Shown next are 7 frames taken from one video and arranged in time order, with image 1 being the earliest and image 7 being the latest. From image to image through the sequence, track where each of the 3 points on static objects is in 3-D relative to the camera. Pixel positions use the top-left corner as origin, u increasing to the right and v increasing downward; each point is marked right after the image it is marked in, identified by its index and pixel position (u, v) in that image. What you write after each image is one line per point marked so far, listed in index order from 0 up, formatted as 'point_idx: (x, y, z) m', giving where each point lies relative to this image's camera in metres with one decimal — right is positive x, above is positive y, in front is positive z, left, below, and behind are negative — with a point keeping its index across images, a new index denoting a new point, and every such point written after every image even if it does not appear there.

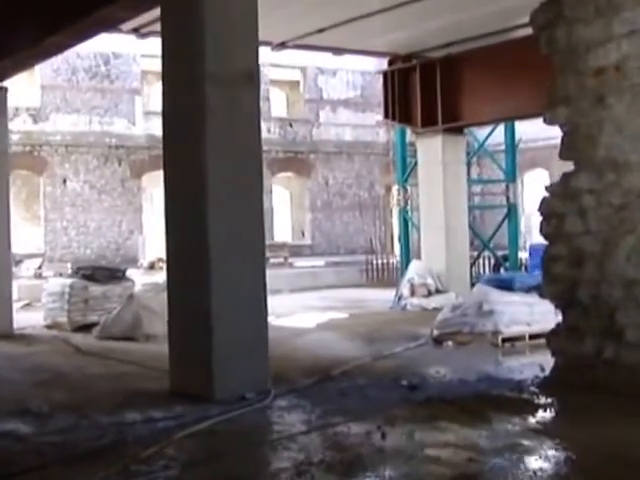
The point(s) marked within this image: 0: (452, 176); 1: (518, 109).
0: (+1.4, +0.7, +13.1) m
1: (+2.0, +1.2, +11.7) m
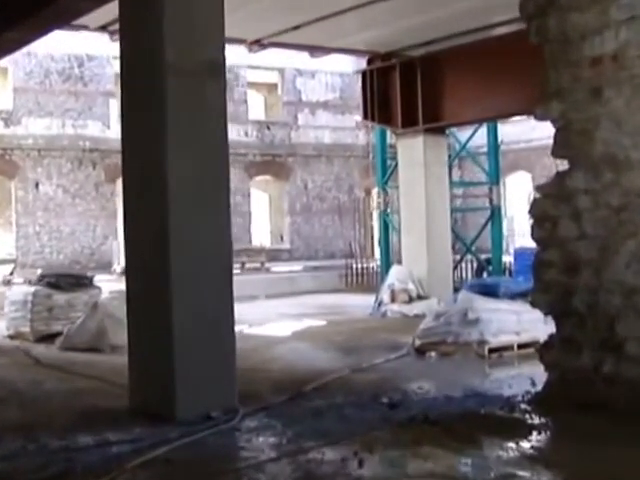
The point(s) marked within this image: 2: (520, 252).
0: (+1.2, +0.7, +12.7) m
1: (+1.7, +1.2, +11.2) m
2: (+2.5, -0.1, +15.1) m
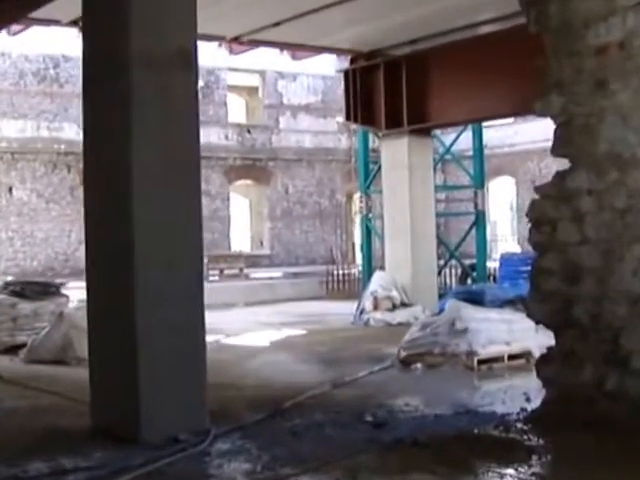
0: (+1.0, +0.6, +12.2) m
1: (+1.6, +1.2, +10.8) m
2: (+2.3, -0.2, +14.6) m
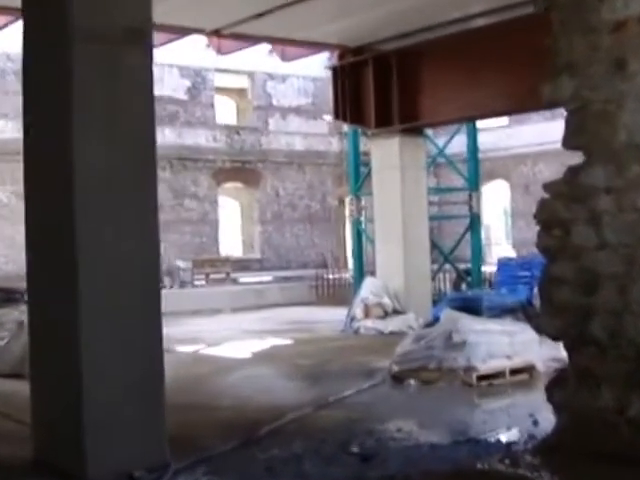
0: (+0.9, +0.6, +11.5) m
1: (+1.4, +1.1, +10.1) m
2: (+2.1, -0.3, +14.0) m
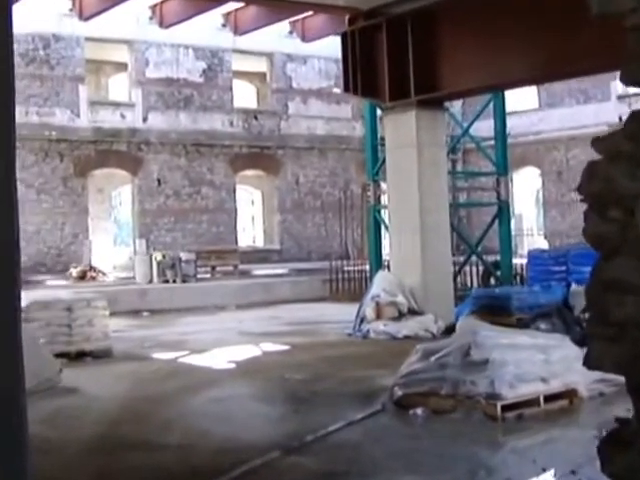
0: (+0.9, +0.6, +9.9) m
1: (+1.4, +1.2, +8.5) m
2: (+2.2, -0.2, +12.3) m
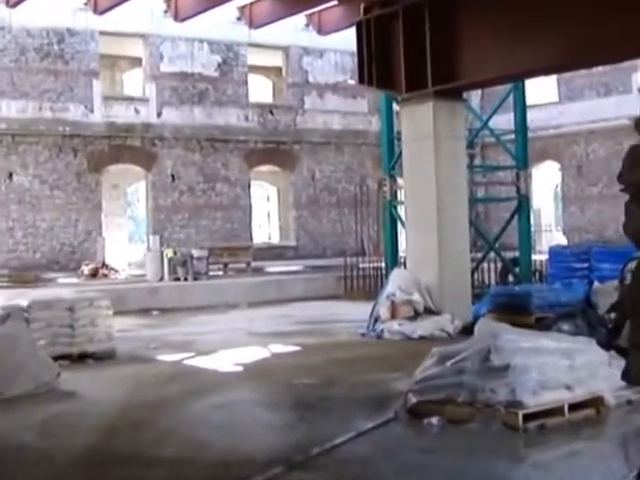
0: (+1.0, +0.7, +9.5) m
1: (+1.5, +1.2, +8.1) m
2: (+2.3, -0.1, +11.9) m
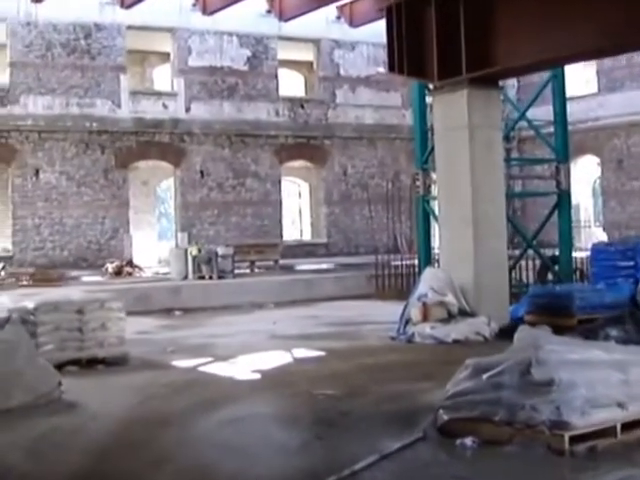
0: (+1.2, +0.7, +8.9) m
1: (+1.7, +1.2, +7.5) m
2: (+2.6, -0.1, +11.3) m
